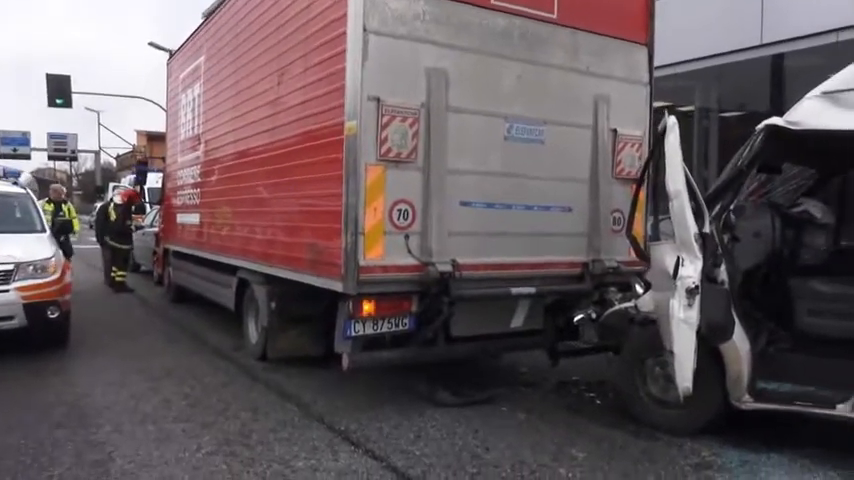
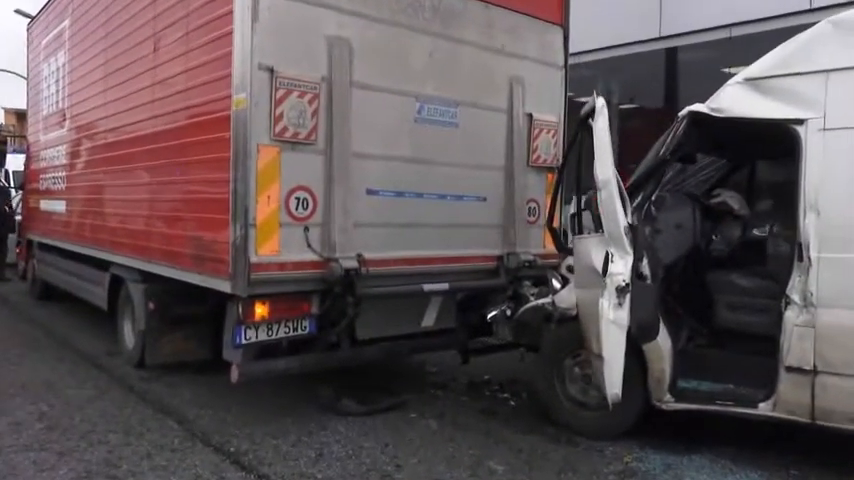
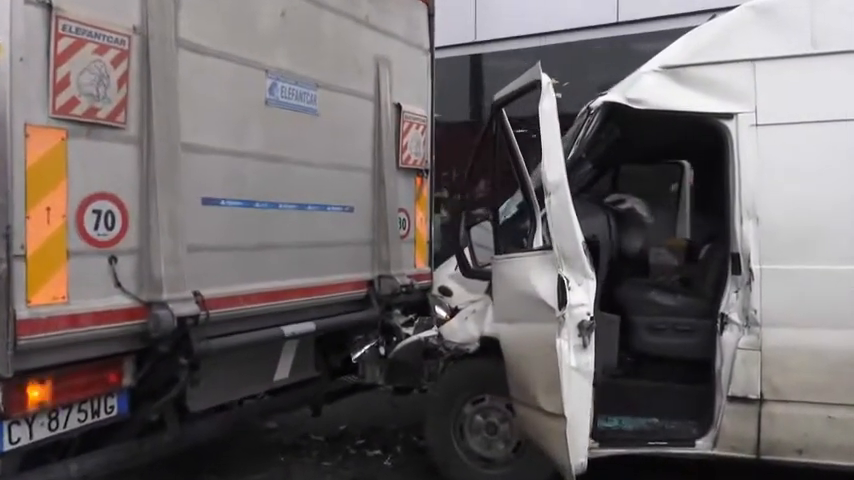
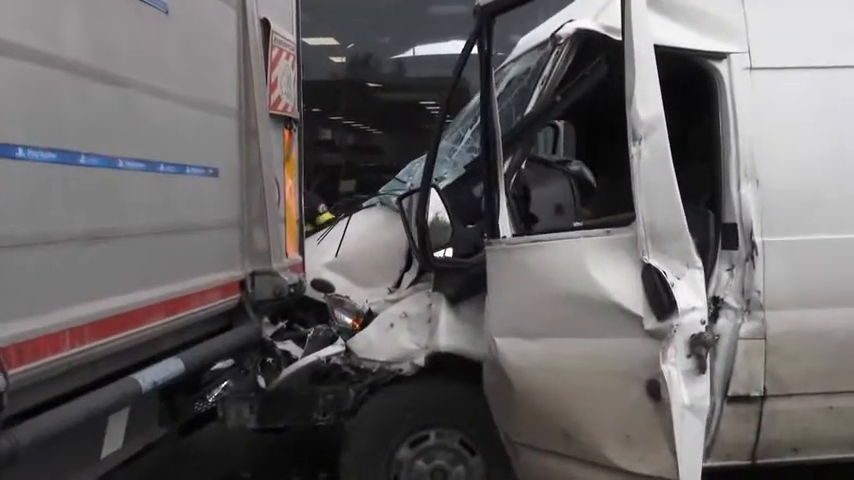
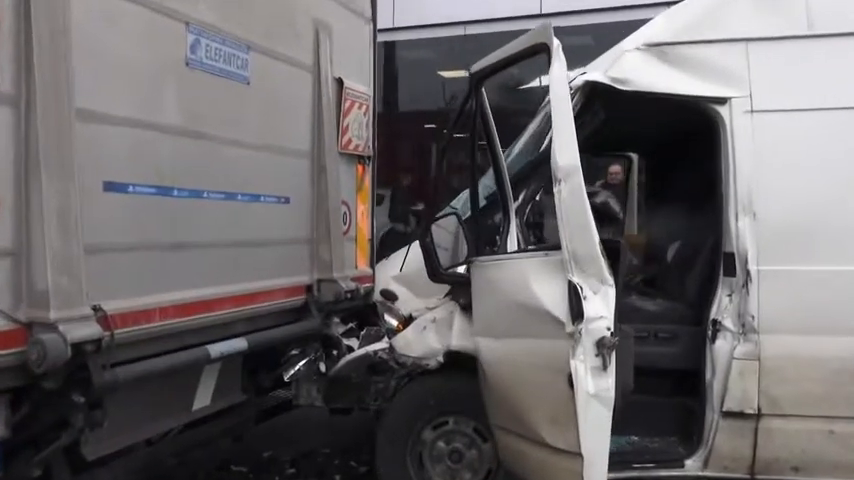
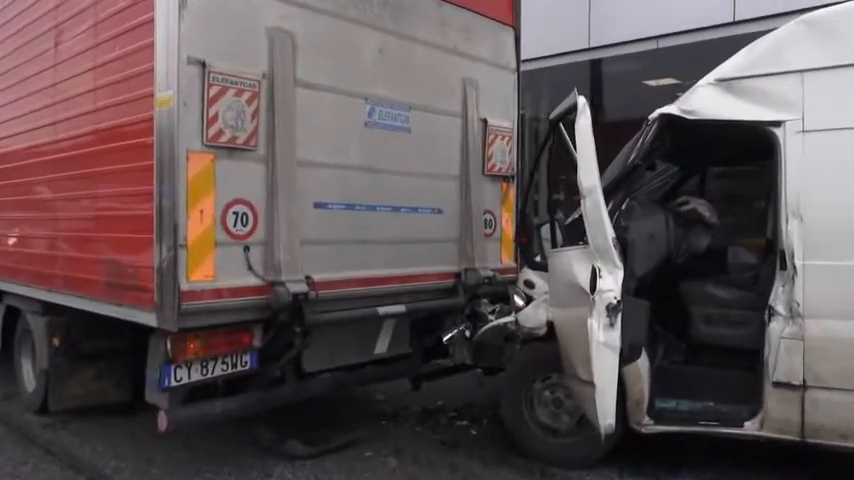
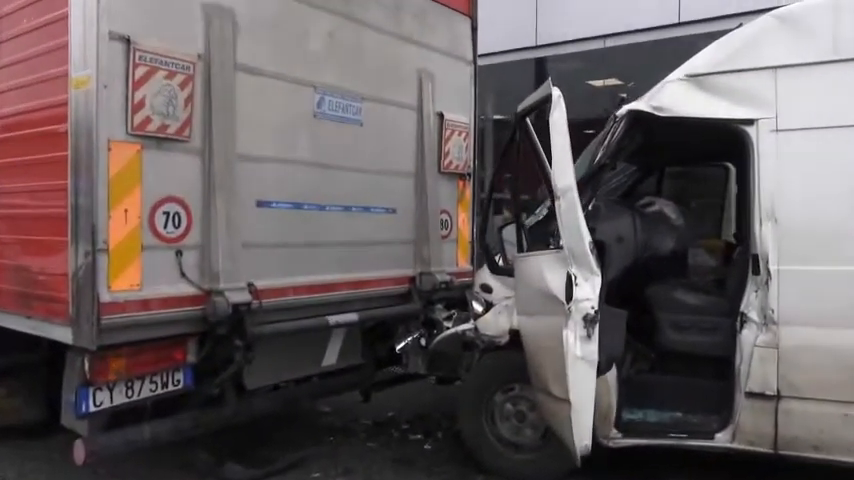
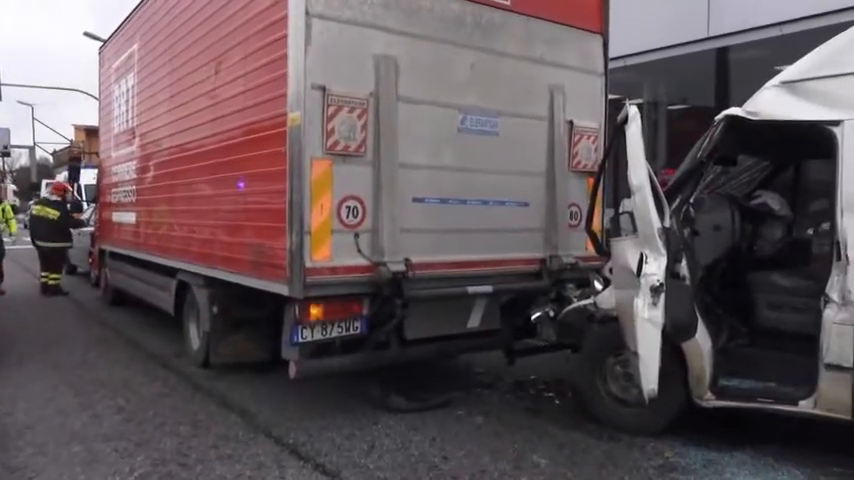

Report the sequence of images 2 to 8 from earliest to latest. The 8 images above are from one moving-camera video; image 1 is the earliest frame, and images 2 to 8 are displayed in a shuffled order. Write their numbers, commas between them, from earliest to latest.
8, 2, 6, 7, 3, 5, 4
